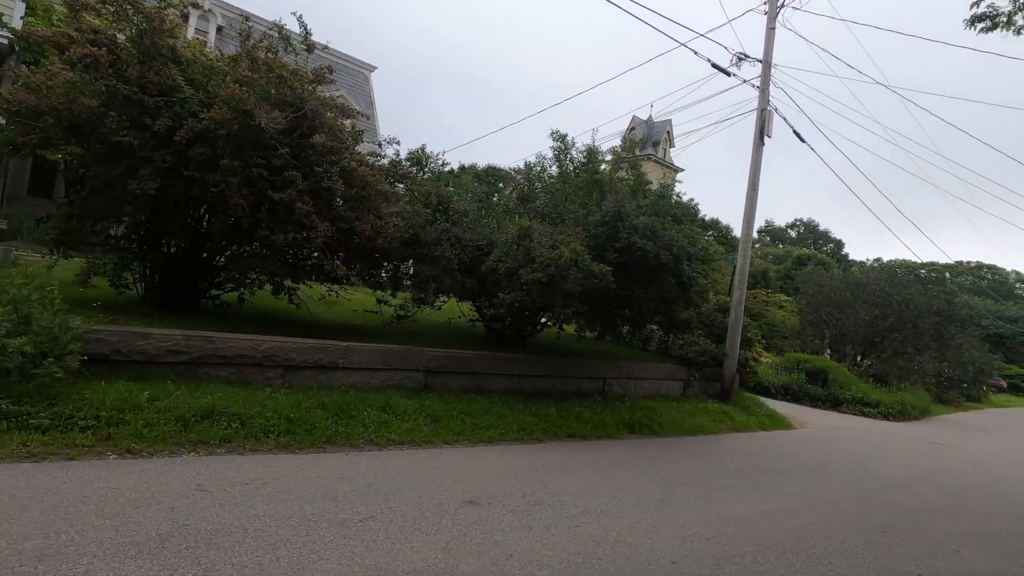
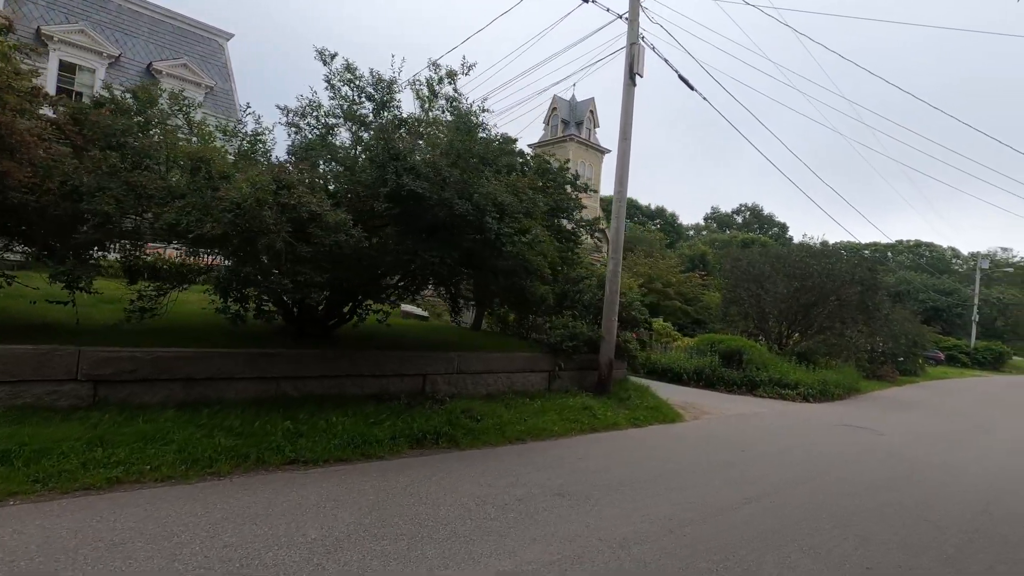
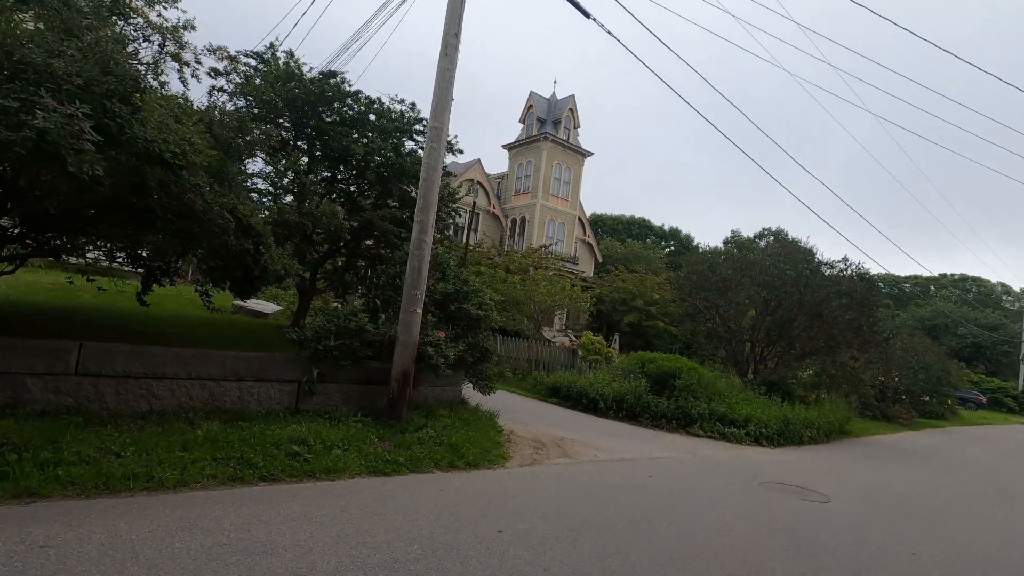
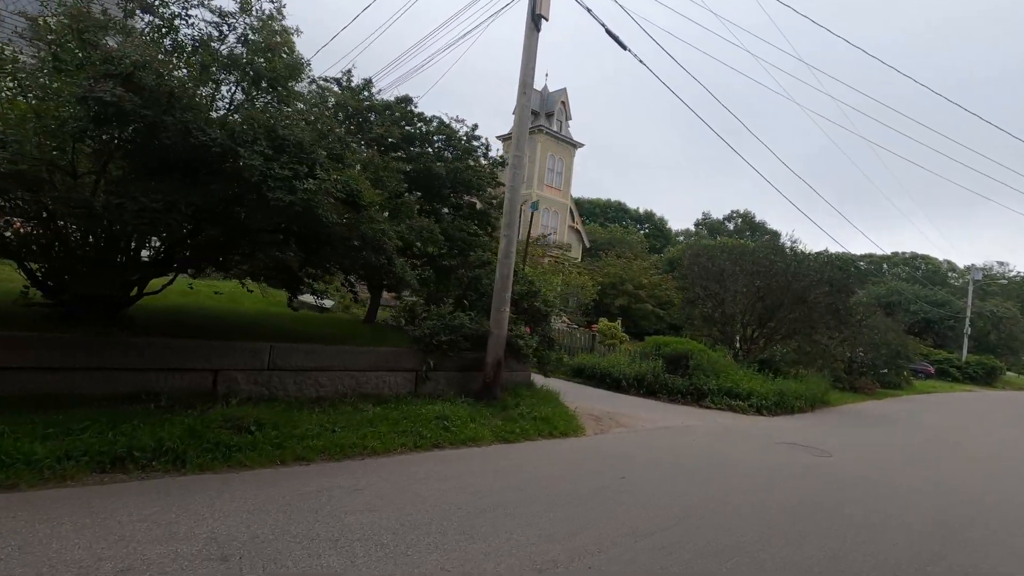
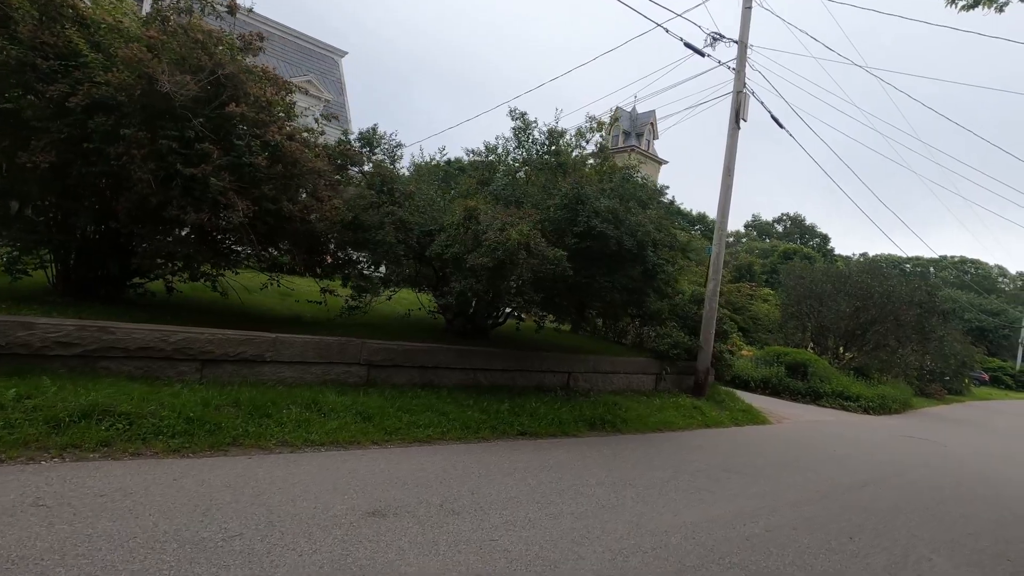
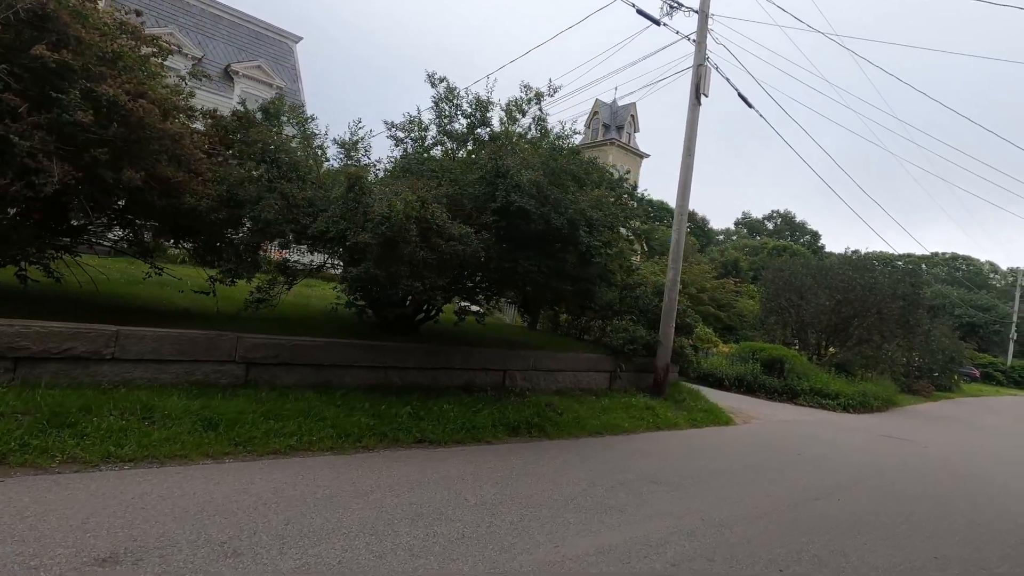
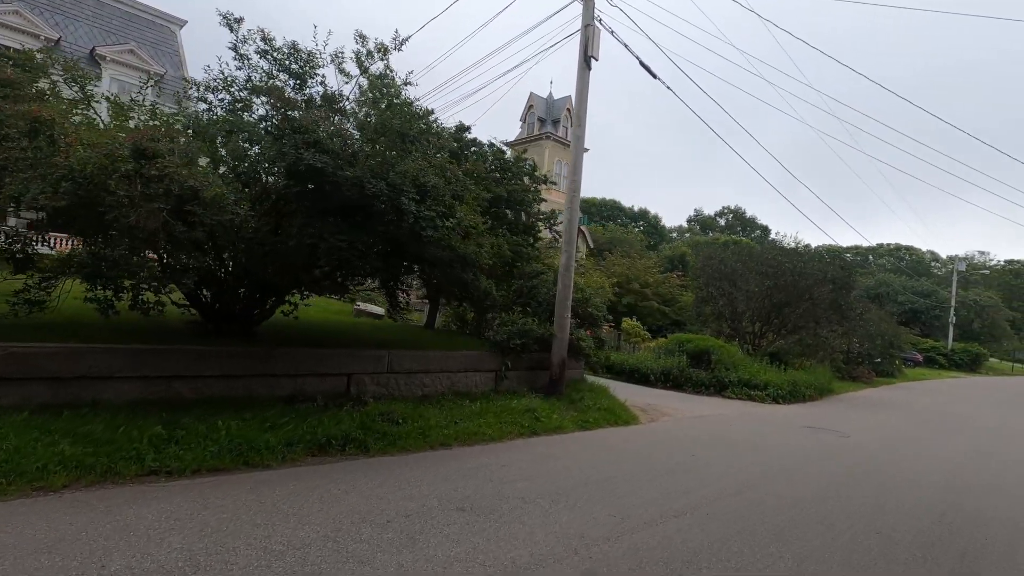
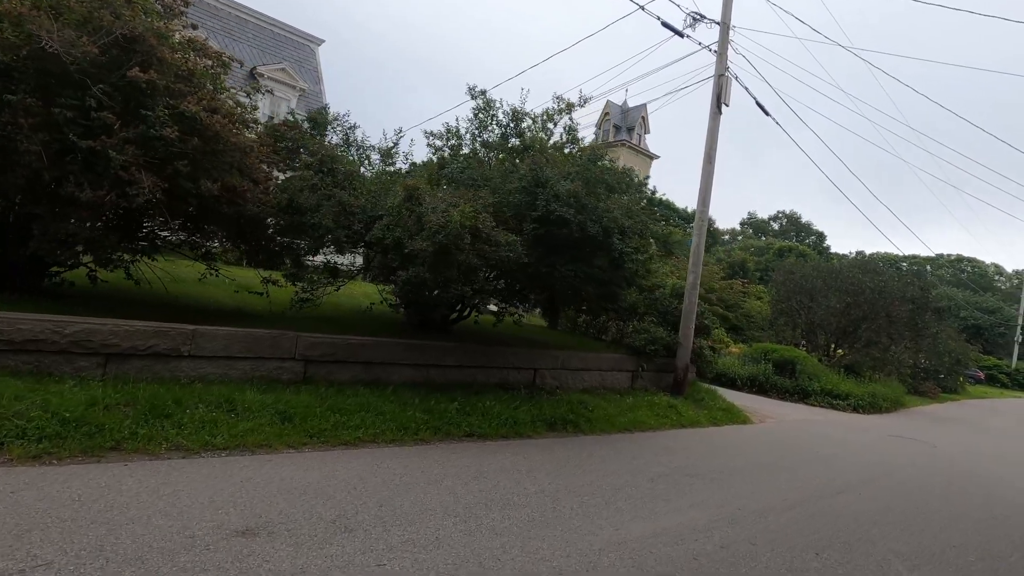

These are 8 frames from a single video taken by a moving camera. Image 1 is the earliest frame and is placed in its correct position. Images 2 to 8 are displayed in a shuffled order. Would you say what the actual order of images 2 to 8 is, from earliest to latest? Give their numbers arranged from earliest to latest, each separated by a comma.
5, 8, 6, 2, 7, 4, 3
